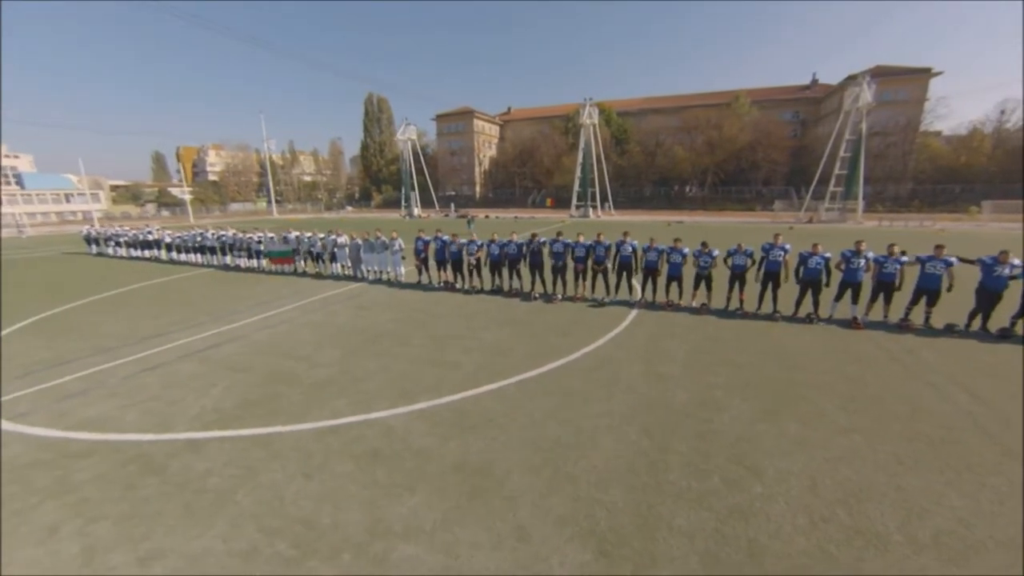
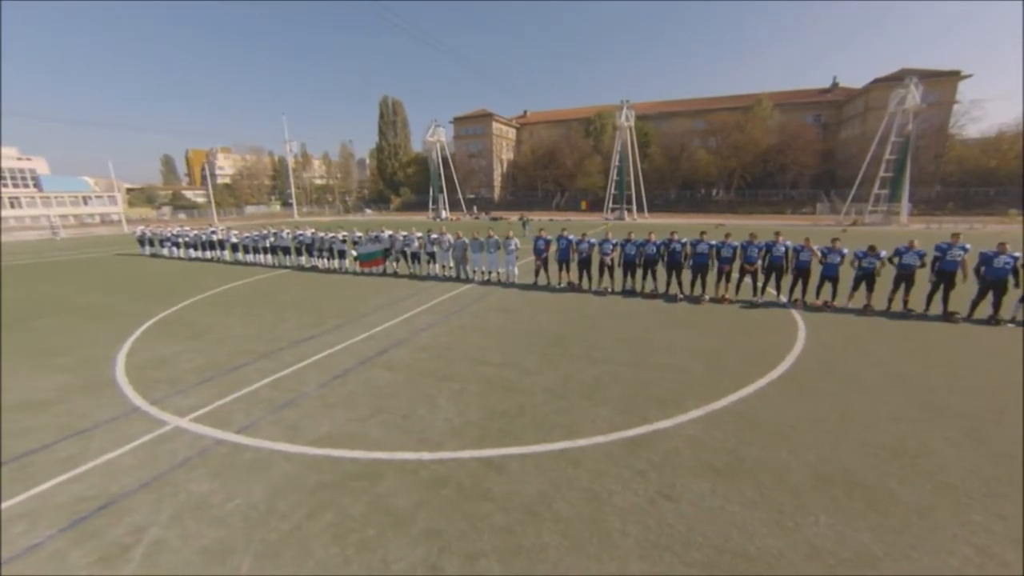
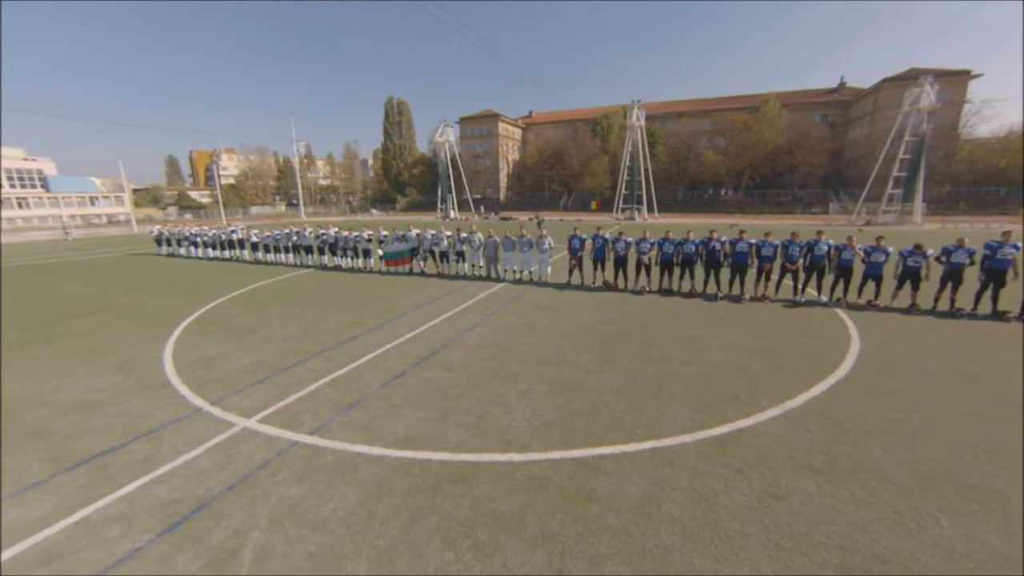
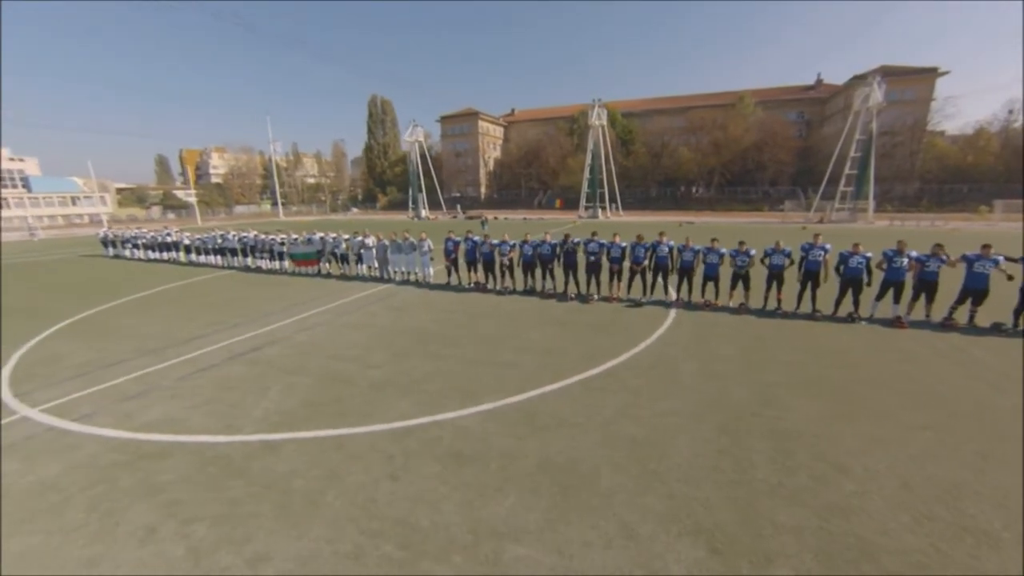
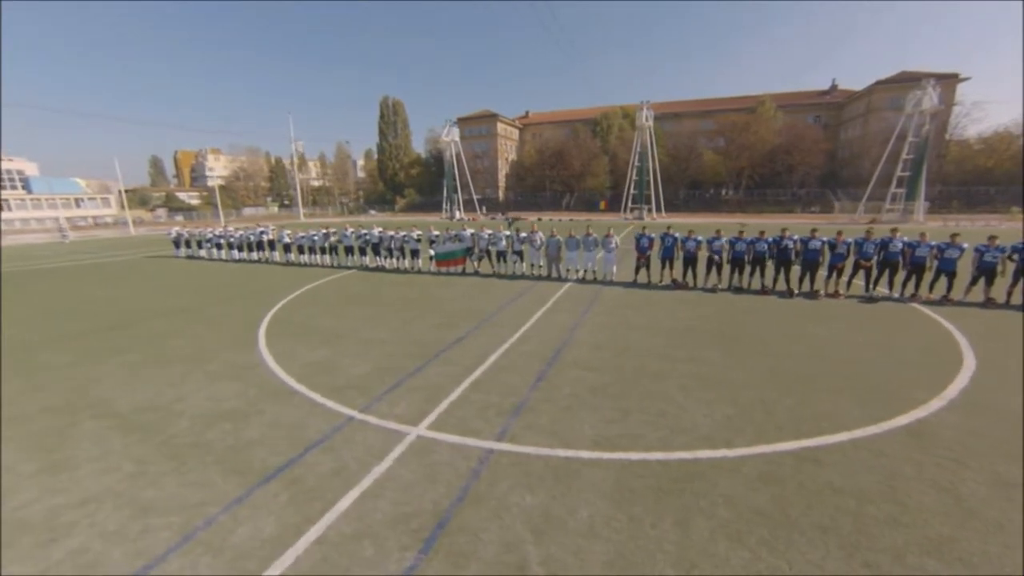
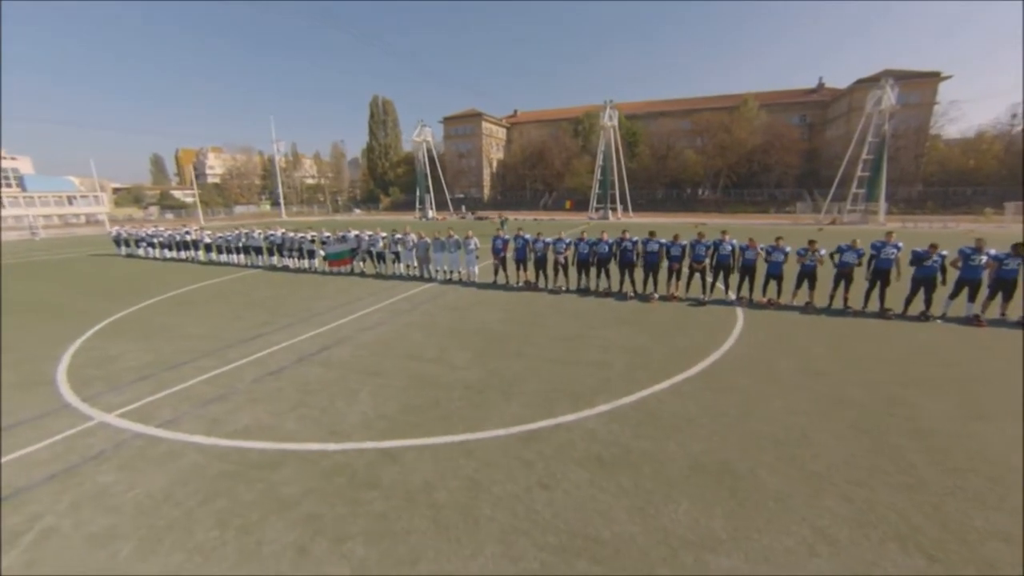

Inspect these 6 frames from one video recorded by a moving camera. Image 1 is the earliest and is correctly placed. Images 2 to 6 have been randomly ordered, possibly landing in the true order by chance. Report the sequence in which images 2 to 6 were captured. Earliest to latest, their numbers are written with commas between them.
4, 6, 2, 3, 5
